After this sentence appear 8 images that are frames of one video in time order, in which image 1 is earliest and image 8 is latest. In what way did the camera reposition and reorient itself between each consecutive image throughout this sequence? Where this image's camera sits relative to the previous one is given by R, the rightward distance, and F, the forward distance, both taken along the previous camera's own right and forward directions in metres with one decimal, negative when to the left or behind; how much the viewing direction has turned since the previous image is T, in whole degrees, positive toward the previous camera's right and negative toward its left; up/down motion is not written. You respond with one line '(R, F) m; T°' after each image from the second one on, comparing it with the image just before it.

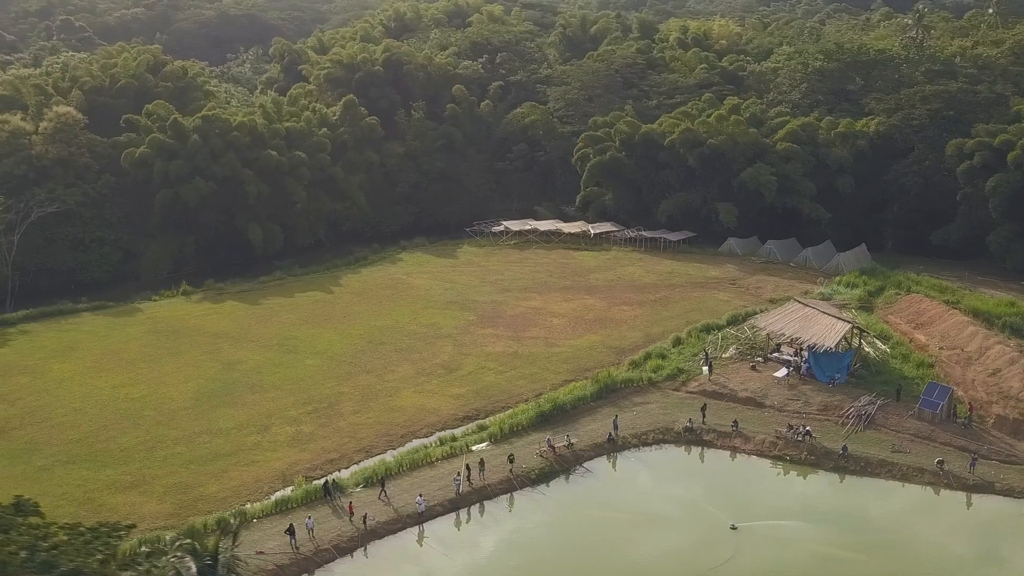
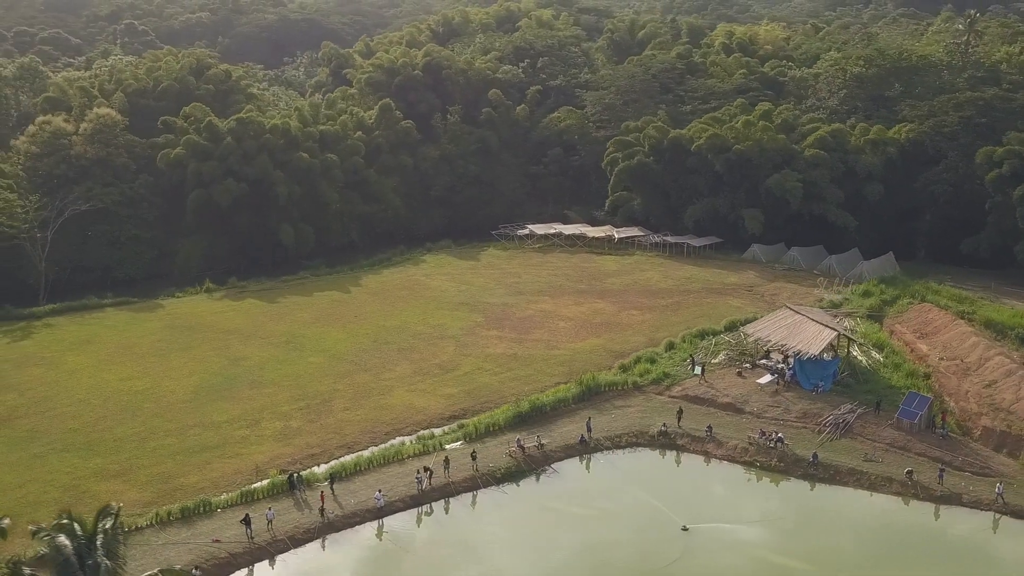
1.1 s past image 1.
(+2.1, -0.3) m; -4°
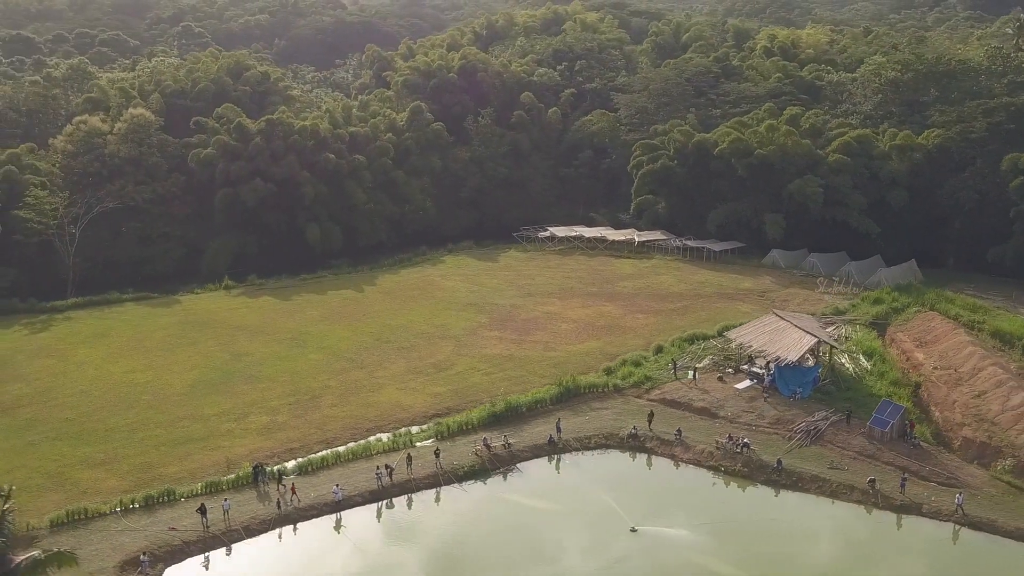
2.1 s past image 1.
(+2.2, -0.3) m; -4°
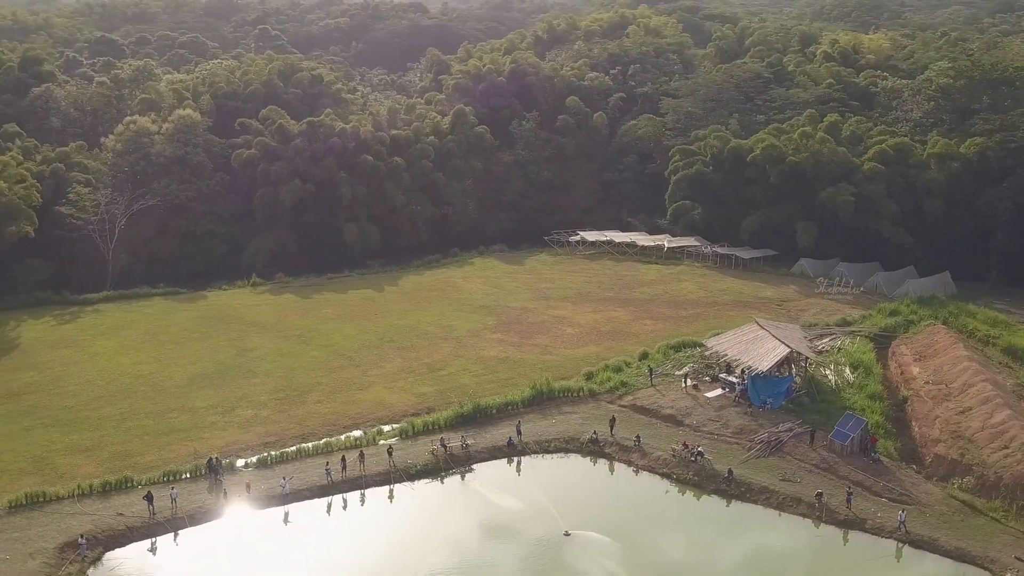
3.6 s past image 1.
(+3.0, -0.2) m; -5°
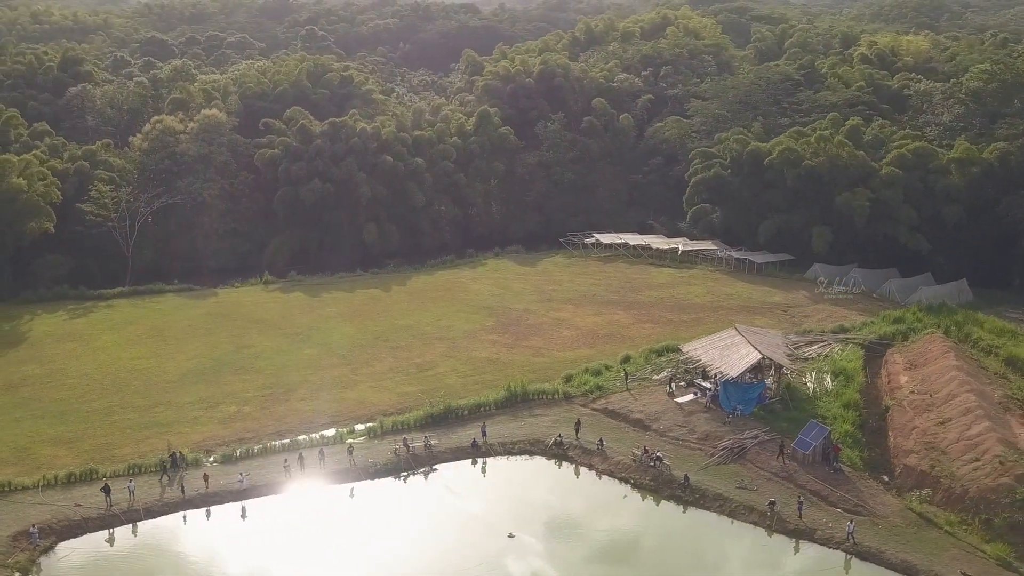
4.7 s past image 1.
(+2.2, -0.1) m; -3°
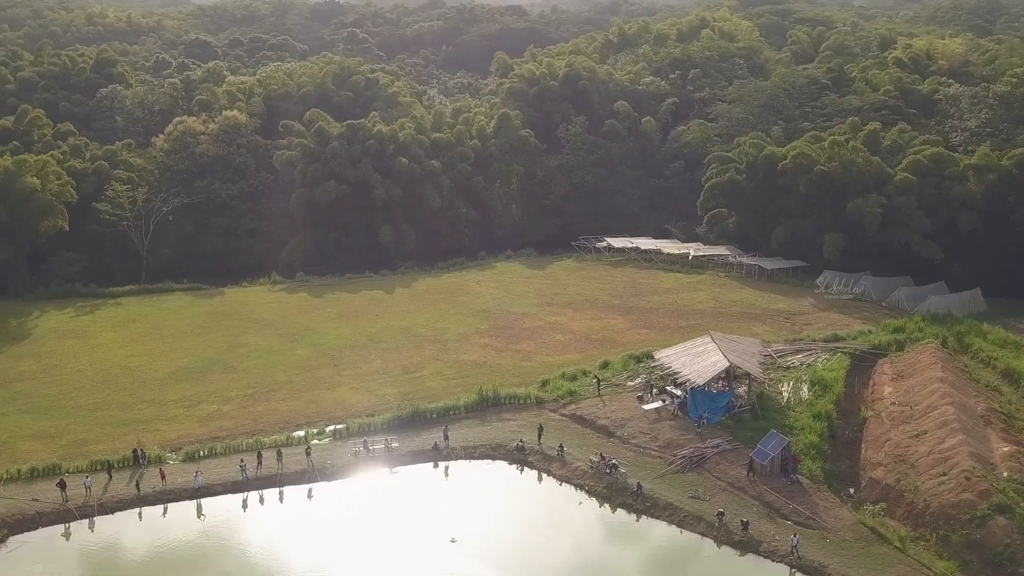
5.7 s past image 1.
(+2.2, +0.1) m; -3°
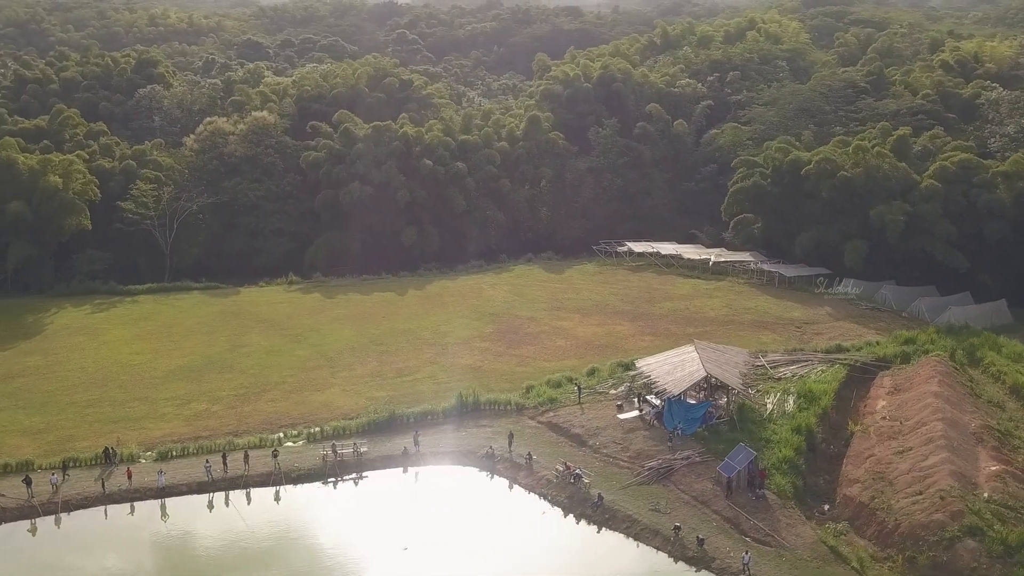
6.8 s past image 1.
(+2.2, +0.3) m; -4°
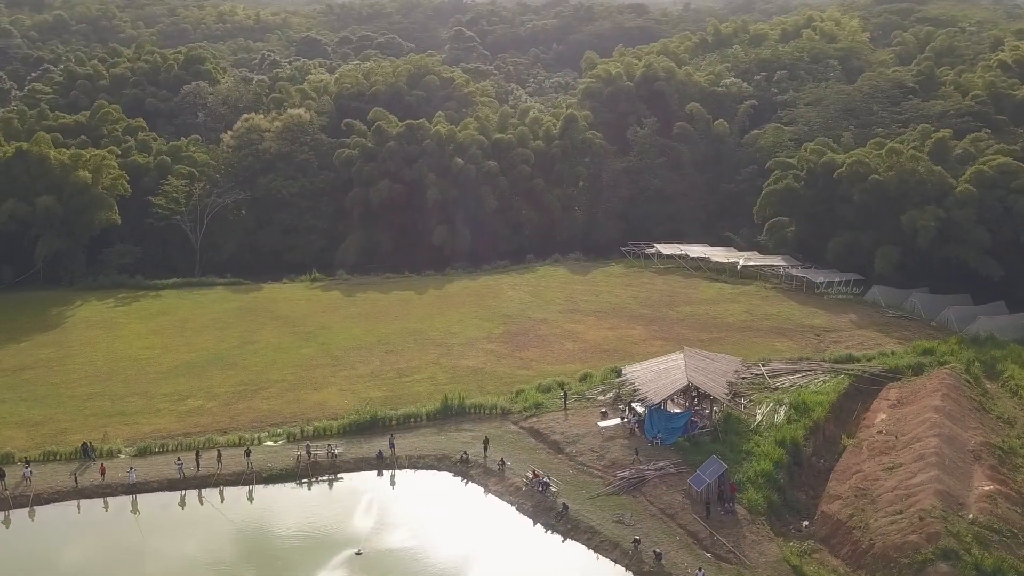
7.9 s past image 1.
(+2.2, +0.4) m; -4°
